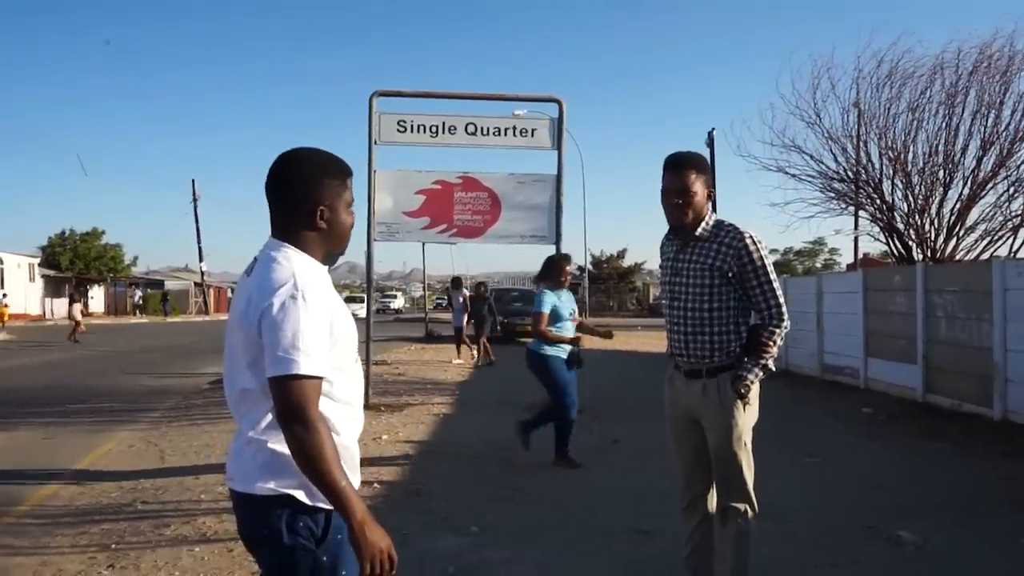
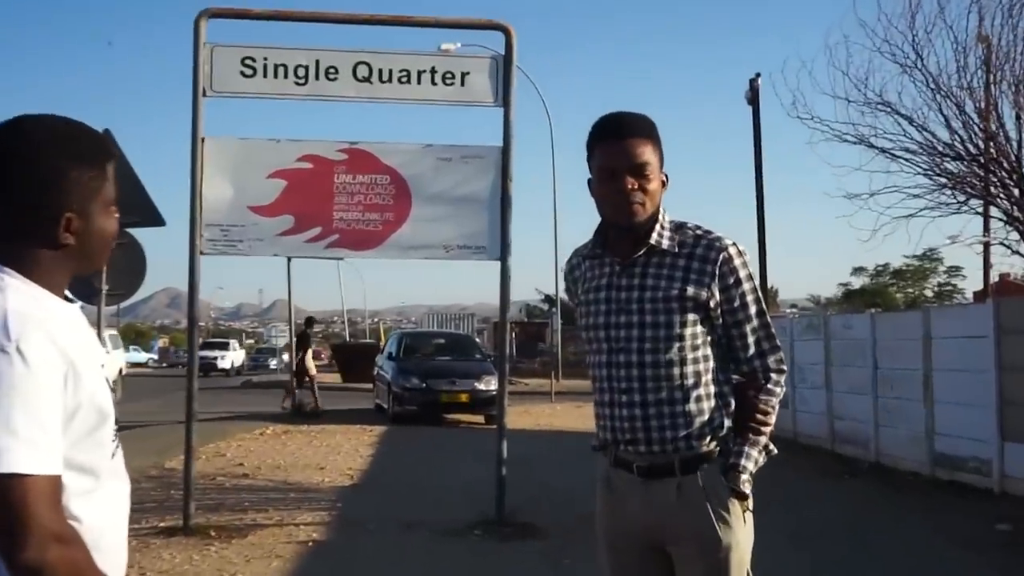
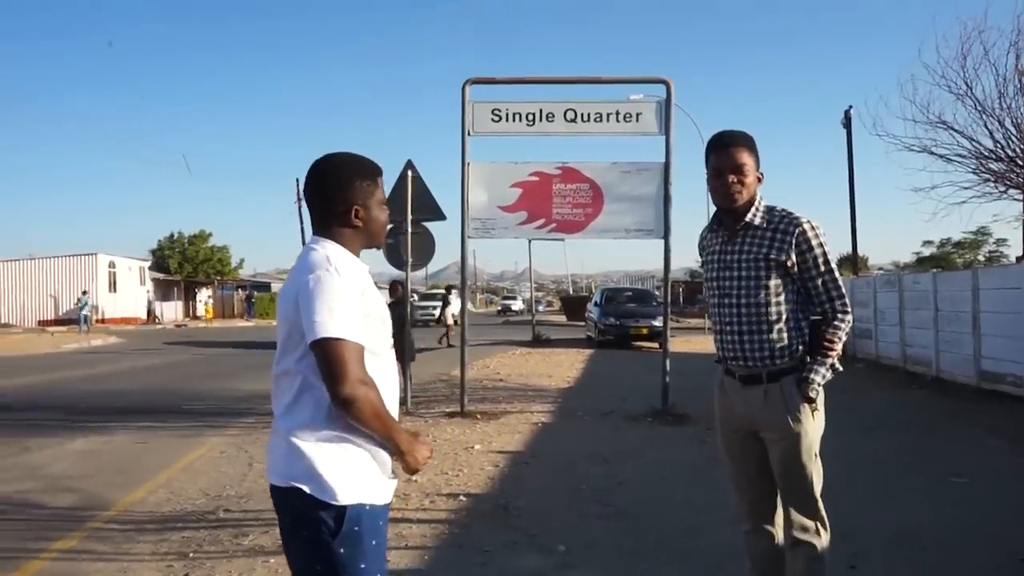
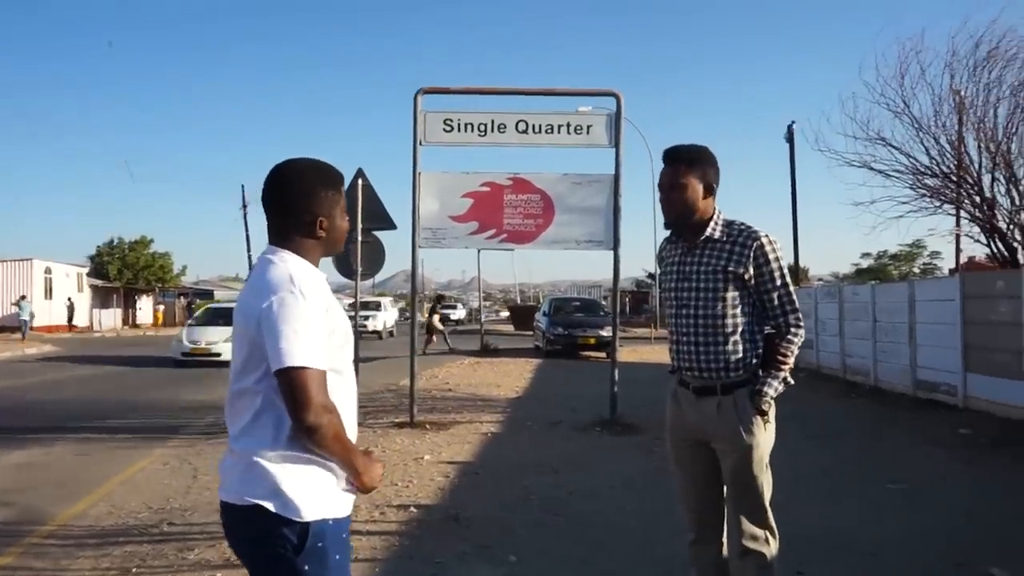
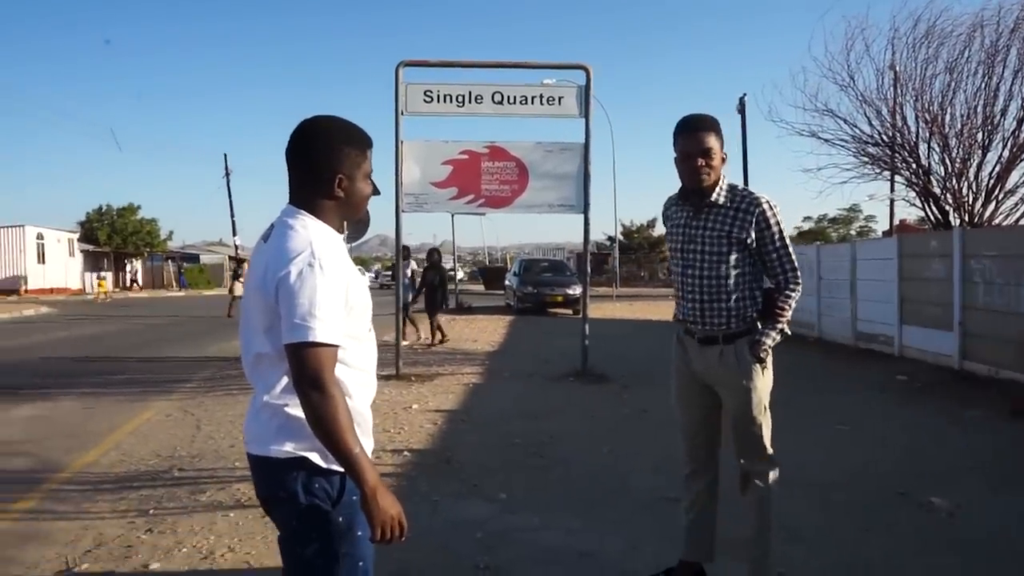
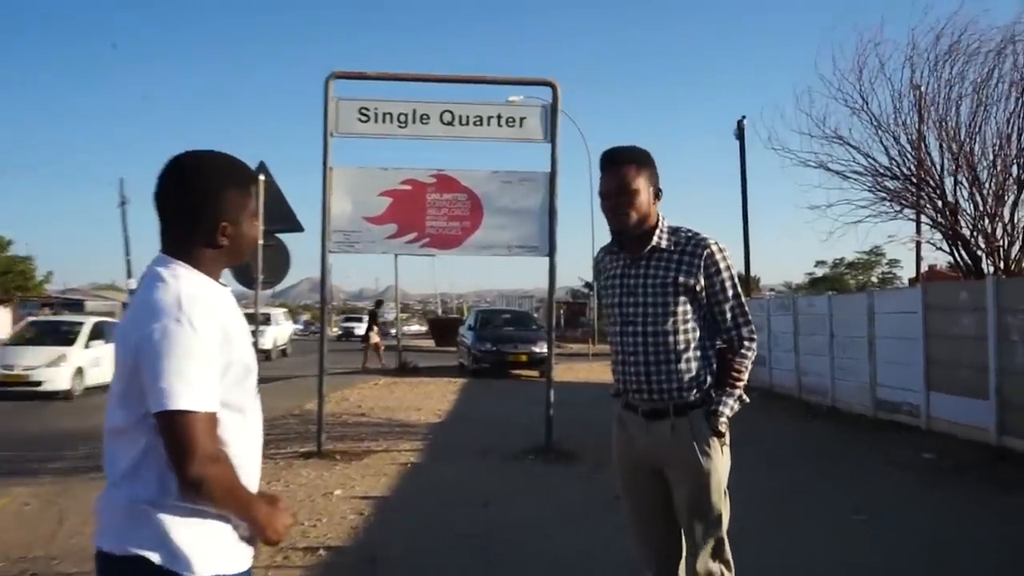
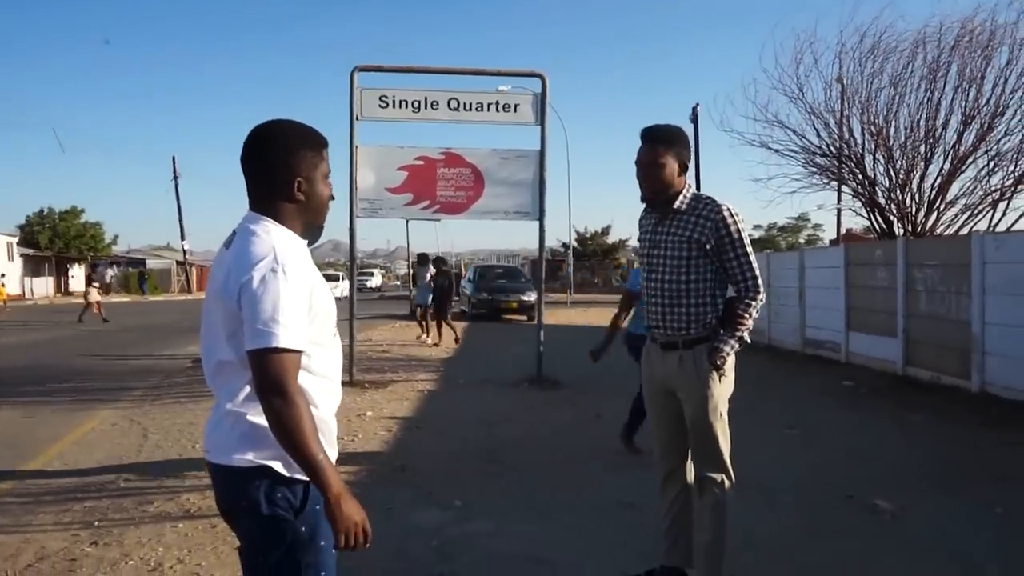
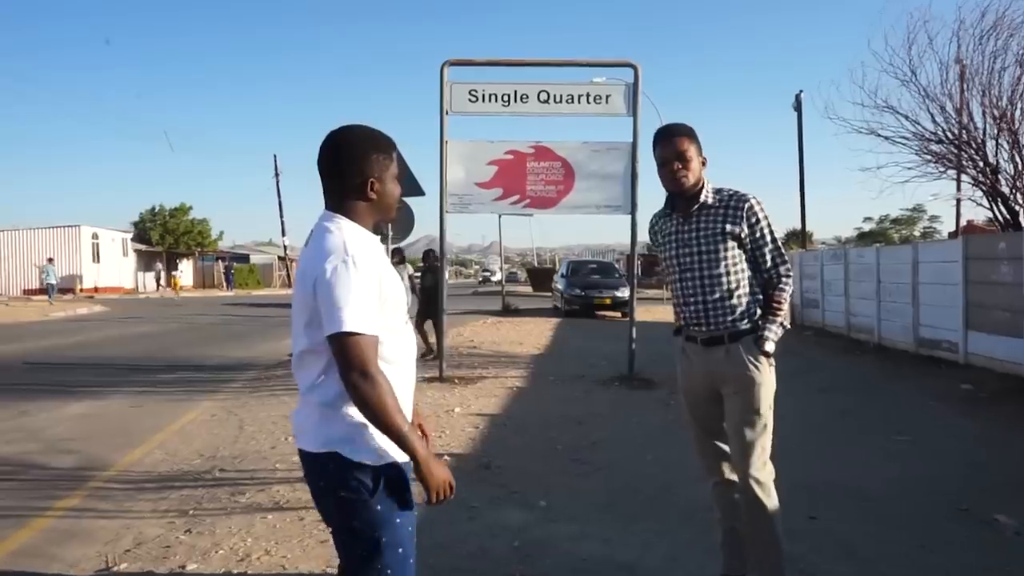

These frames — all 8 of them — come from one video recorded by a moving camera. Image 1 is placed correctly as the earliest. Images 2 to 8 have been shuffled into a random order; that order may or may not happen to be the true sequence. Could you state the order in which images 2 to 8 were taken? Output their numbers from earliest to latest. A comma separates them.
7, 5, 8, 3, 4, 6, 2
